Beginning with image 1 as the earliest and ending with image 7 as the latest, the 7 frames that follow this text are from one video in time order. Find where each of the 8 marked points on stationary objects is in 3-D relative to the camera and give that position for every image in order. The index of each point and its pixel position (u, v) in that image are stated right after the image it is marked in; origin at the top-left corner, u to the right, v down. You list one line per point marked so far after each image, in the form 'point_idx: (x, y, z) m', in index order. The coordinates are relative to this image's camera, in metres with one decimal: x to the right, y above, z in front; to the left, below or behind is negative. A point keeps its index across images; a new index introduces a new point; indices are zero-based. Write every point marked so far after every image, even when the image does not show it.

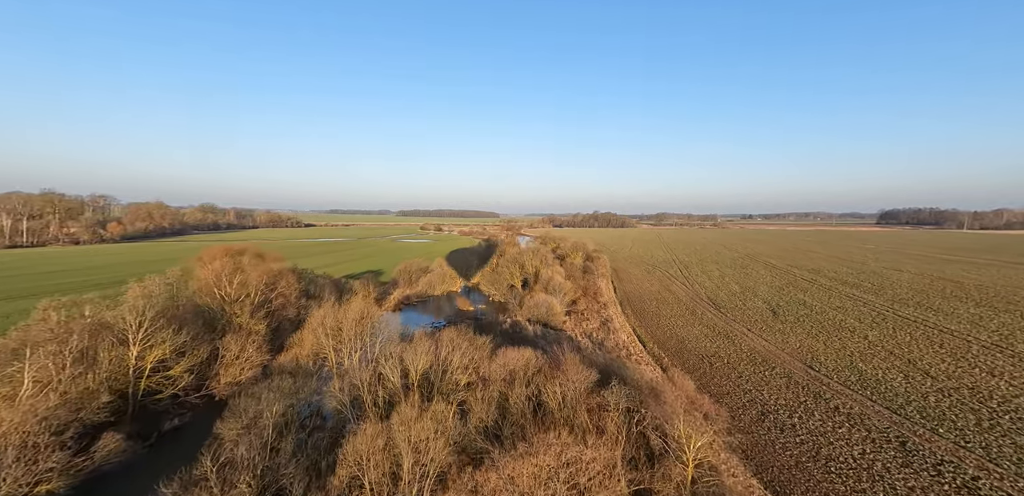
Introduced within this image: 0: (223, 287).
0: (-14.6, -2.0, +18.8) m
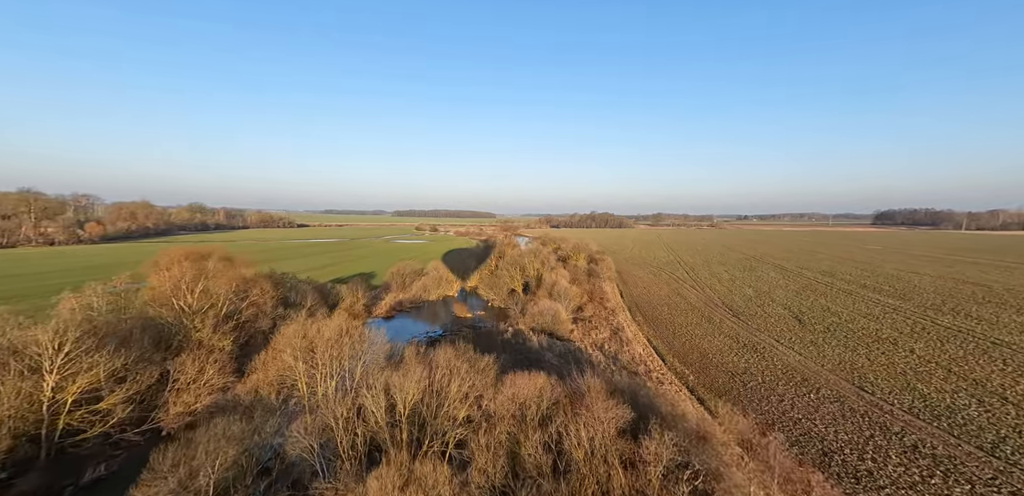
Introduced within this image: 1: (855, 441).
0: (-14.4, -2.1, +16.2) m
1: (+10.5, -5.9, +11.4) m
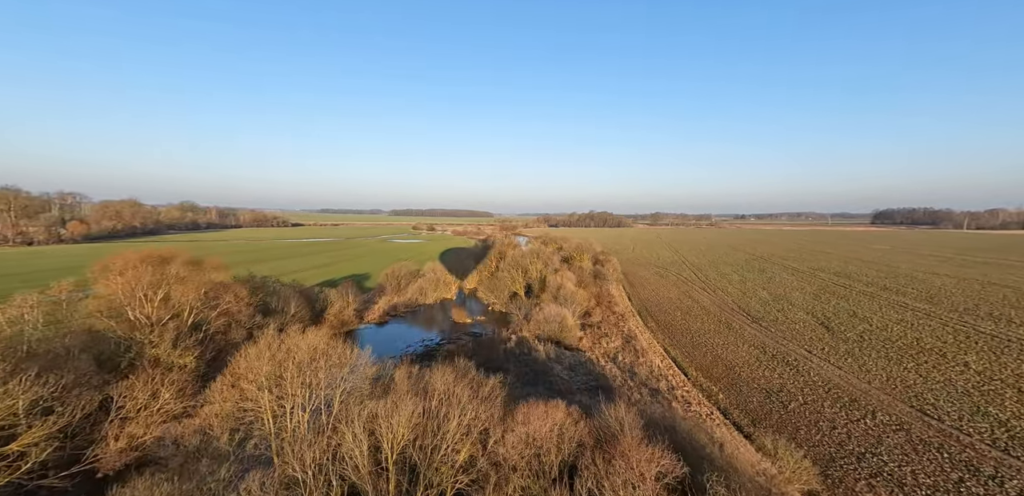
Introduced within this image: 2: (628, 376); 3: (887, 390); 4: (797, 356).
0: (-14.1, -2.2, +14.0) m
1: (+10.8, -6.0, +9.4) m
2: (+5.6, -6.2, +18.1) m
3: (+14.9, -5.6, +14.8) m
4: (+14.6, -5.5, +19.2) m
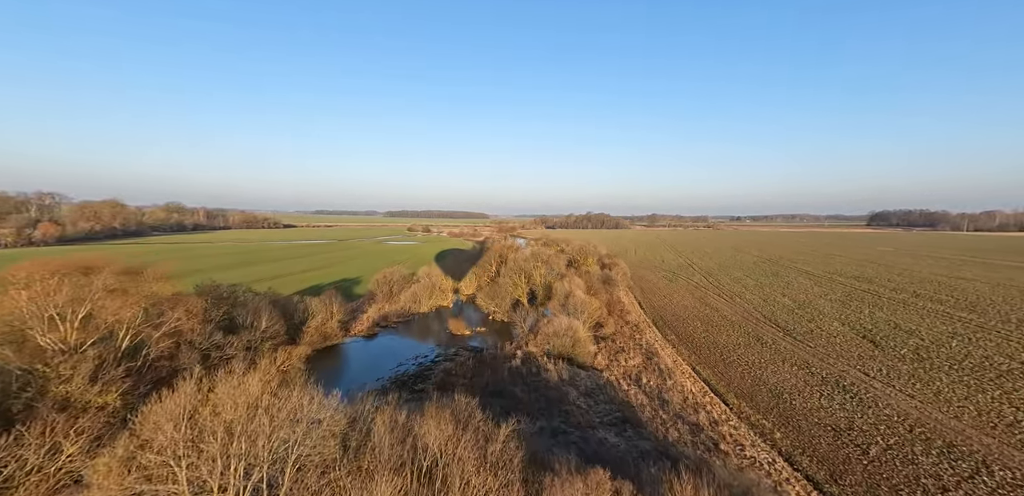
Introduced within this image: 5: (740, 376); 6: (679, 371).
0: (-13.7, -2.4, +11.0) m
1: (+11.2, -6.2, +6.6) m
2: (+6.0, -6.4, +15.3) m
3: (+15.3, -5.8, +12.1) m
4: (+15.0, -5.8, +16.5) m
5: (+10.9, -6.1, +17.7) m
6: (+8.4, -6.2, +18.8) m
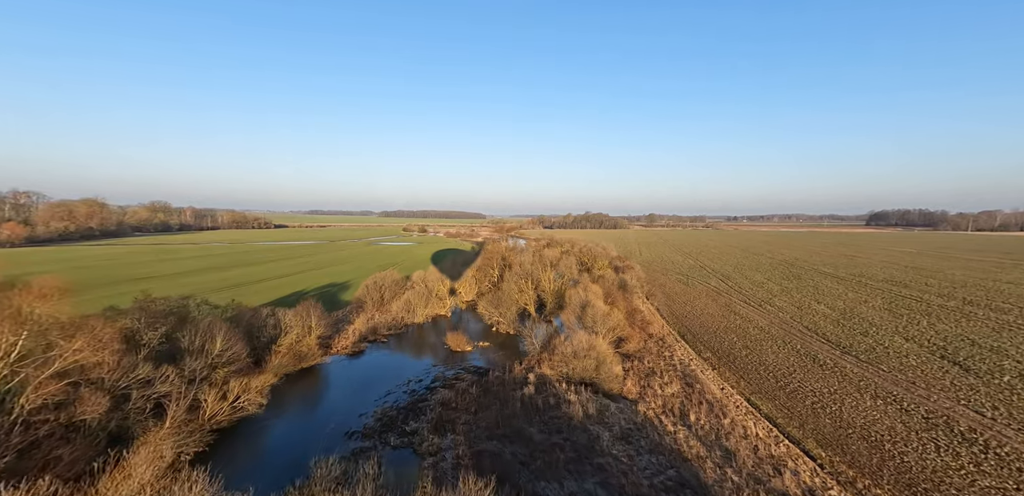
0: (-13.1, -2.6, +7.2) m
1: (+11.9, -6.3, +3.0) m
2: (+6.6, -6.6, +11.7) m
3: (+15.9, -6.0, +8.6) m
4: (+15.6, -5.9, +12.9) m
5: (+11.4, -6.3, +14.2) m
6: (+8.9, -6.3, +15.2) m
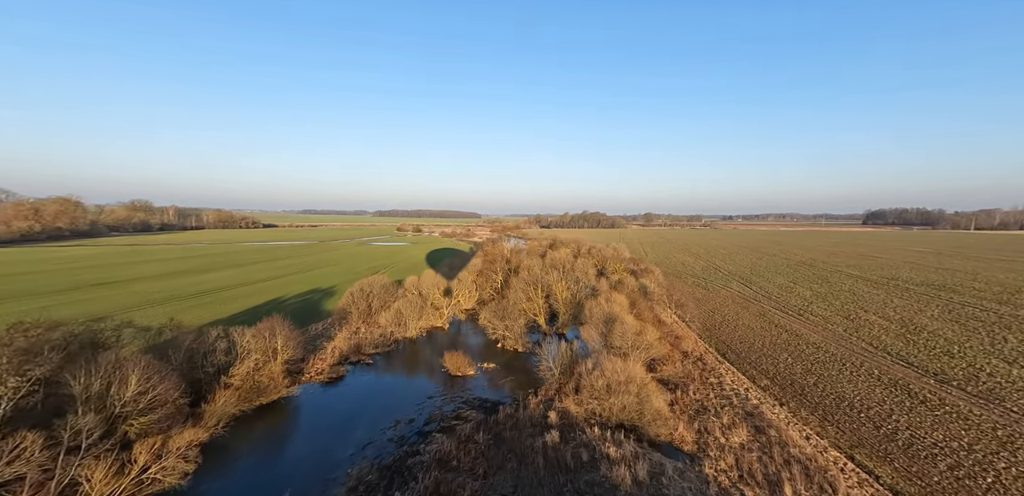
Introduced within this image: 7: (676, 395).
0: (-12.3, -2.8, +2.9) m
1: (+12.7, -6.5, -1.0) m
2: (+7.3, -6.8, +7.6) m
3: (+16.7, -6.2, +4.6) m
4: (+16.3, -6.1, +9.0) m
5: (+12.1, -6.4, +10.2) m
6: (+9.6, -6.5, +11.2) m
7: (+7.2, -6.4, +16.2) m
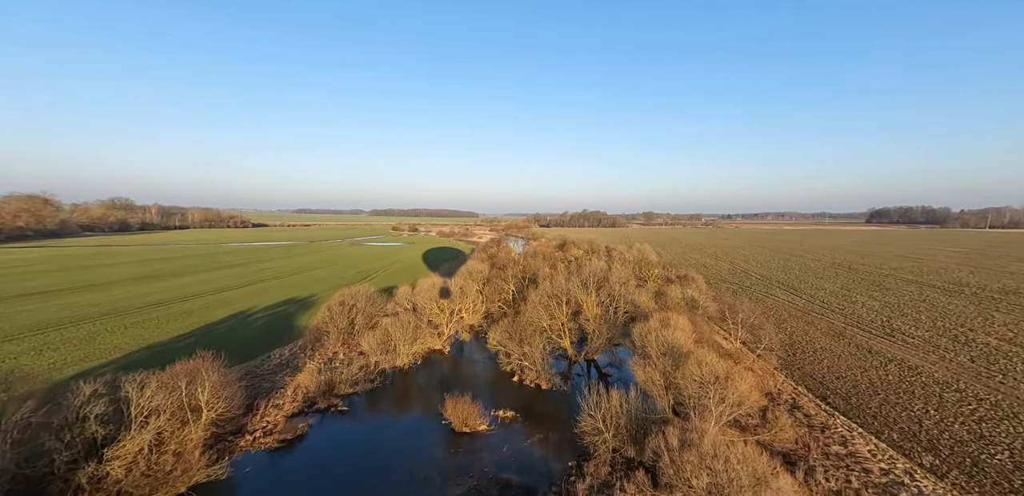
0: (-11.1, -3.1, -3.0) m
1: (+14.0, -6.8, -6.7) m
2: (+8.5, -7.0, +1.8) m
3: (+17.9, -6.4, -1.1) m
4: (+17.4, -6.3, +3.3) m
5: (+13.3, -6.7, +4.5) m
6: (+10.8, -6.7, +5.4) m
7: (+8.3, -6.6, +10.4) m
